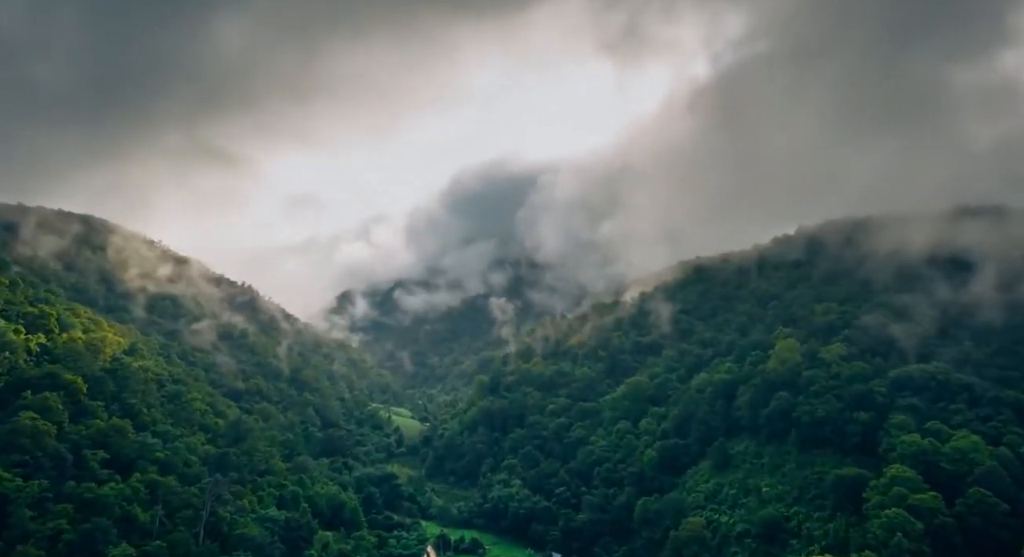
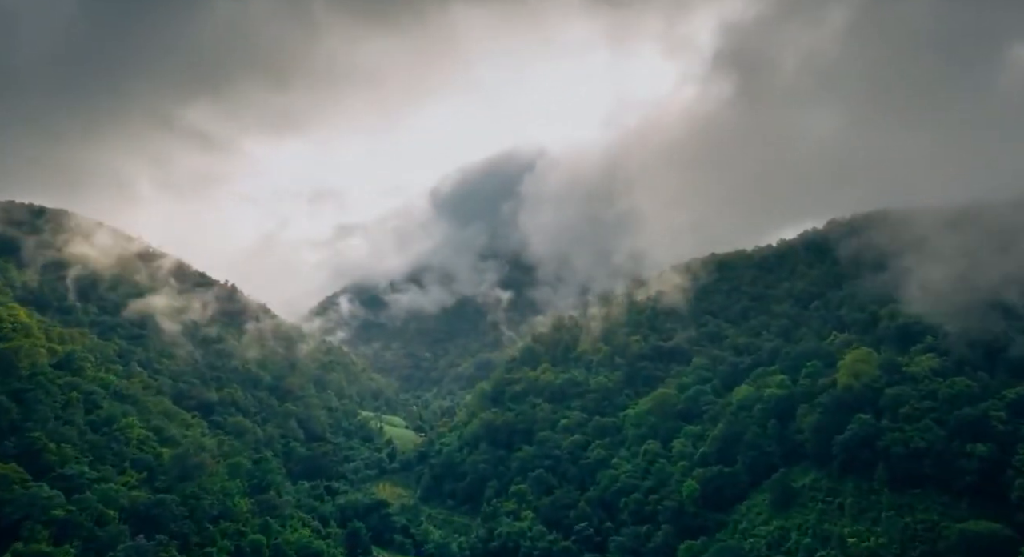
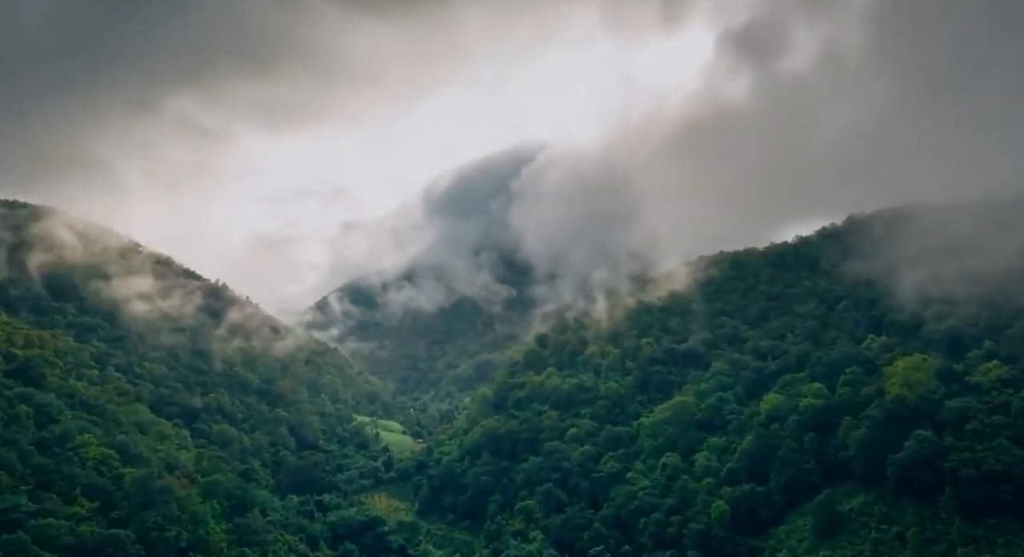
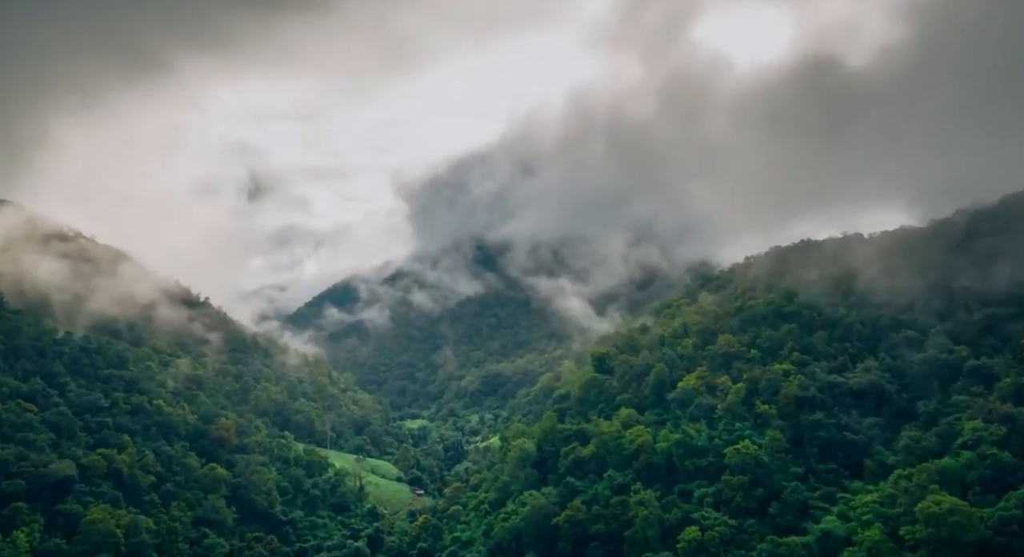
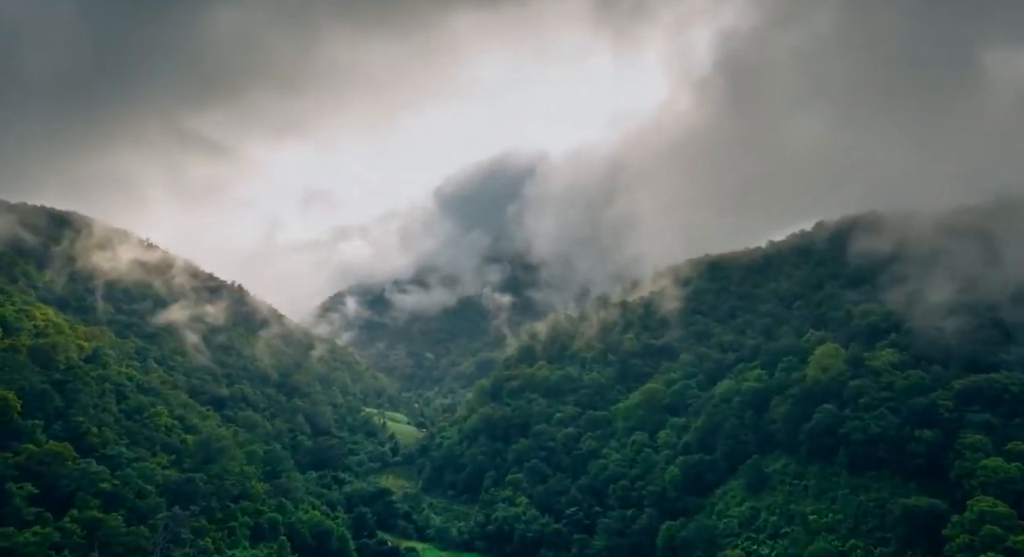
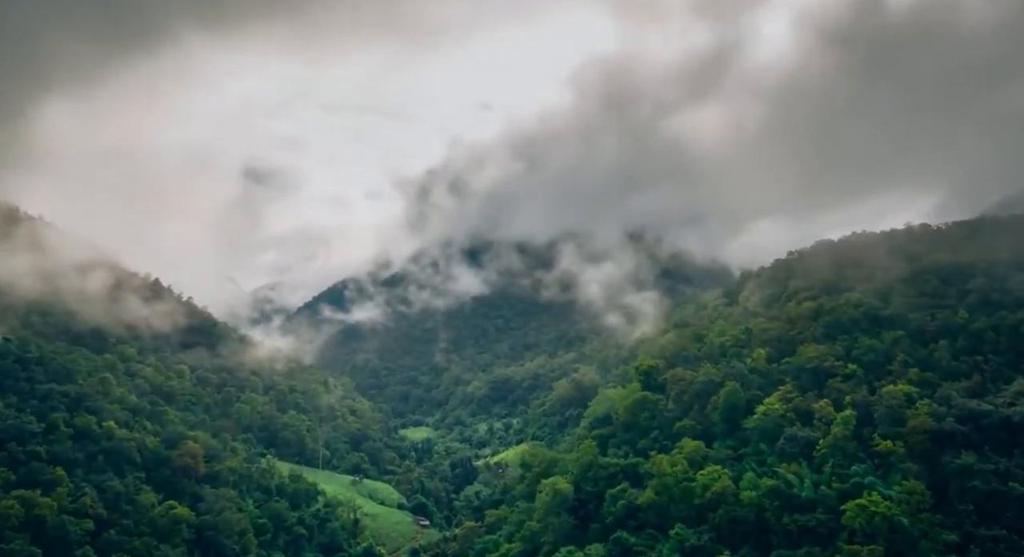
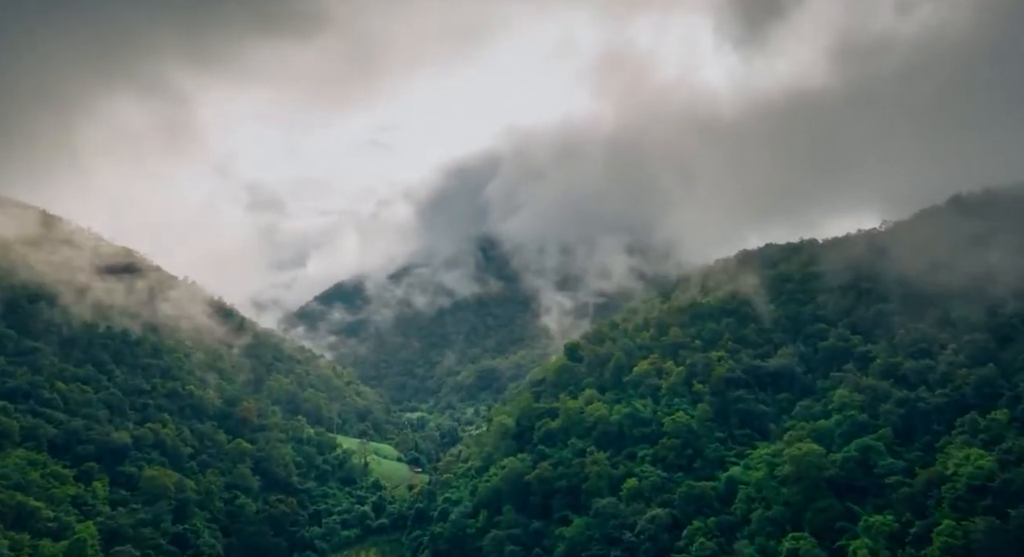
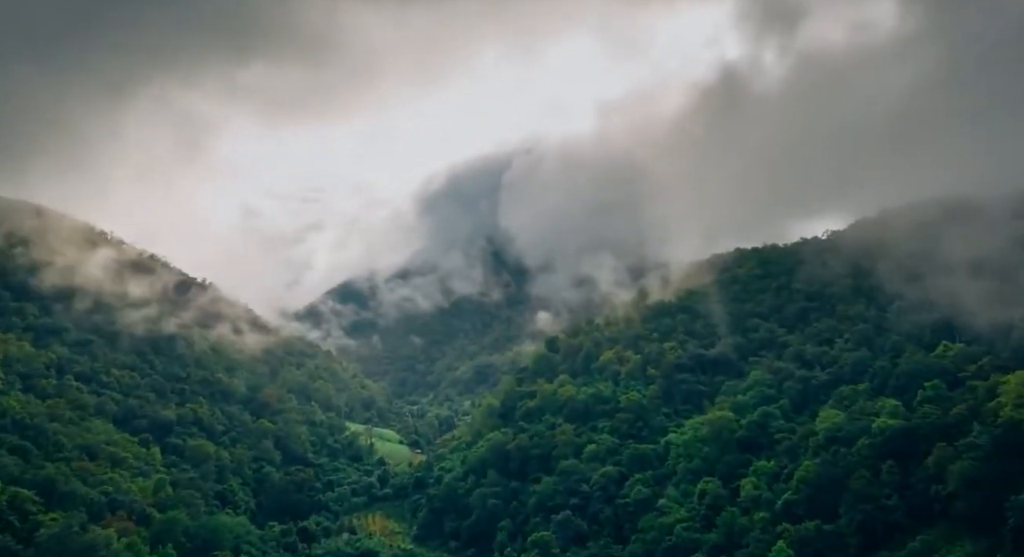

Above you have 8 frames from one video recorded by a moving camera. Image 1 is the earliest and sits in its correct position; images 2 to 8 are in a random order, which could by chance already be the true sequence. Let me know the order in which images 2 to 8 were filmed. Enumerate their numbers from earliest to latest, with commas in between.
5, 2, 3, 8, 7, 4, 6
